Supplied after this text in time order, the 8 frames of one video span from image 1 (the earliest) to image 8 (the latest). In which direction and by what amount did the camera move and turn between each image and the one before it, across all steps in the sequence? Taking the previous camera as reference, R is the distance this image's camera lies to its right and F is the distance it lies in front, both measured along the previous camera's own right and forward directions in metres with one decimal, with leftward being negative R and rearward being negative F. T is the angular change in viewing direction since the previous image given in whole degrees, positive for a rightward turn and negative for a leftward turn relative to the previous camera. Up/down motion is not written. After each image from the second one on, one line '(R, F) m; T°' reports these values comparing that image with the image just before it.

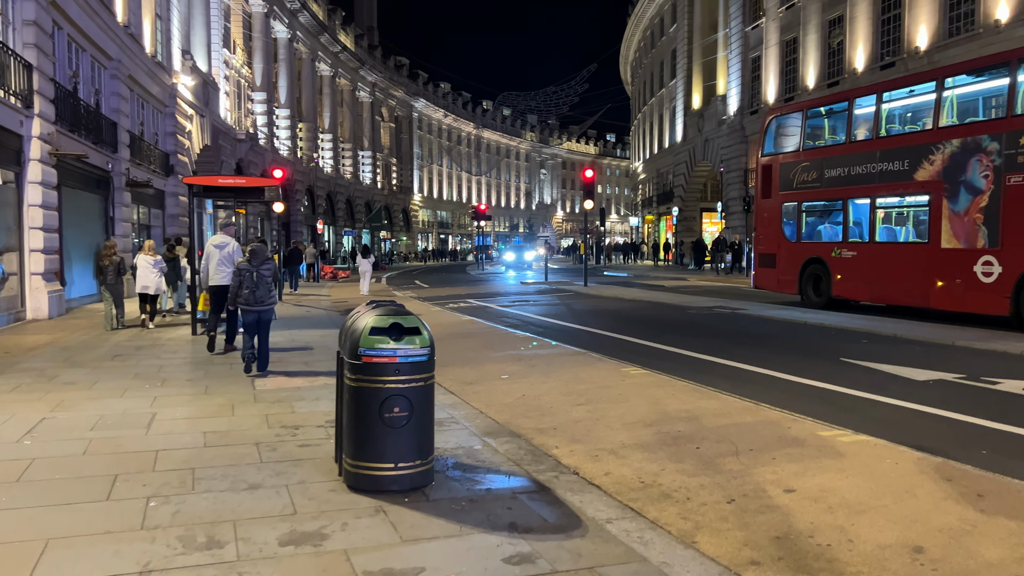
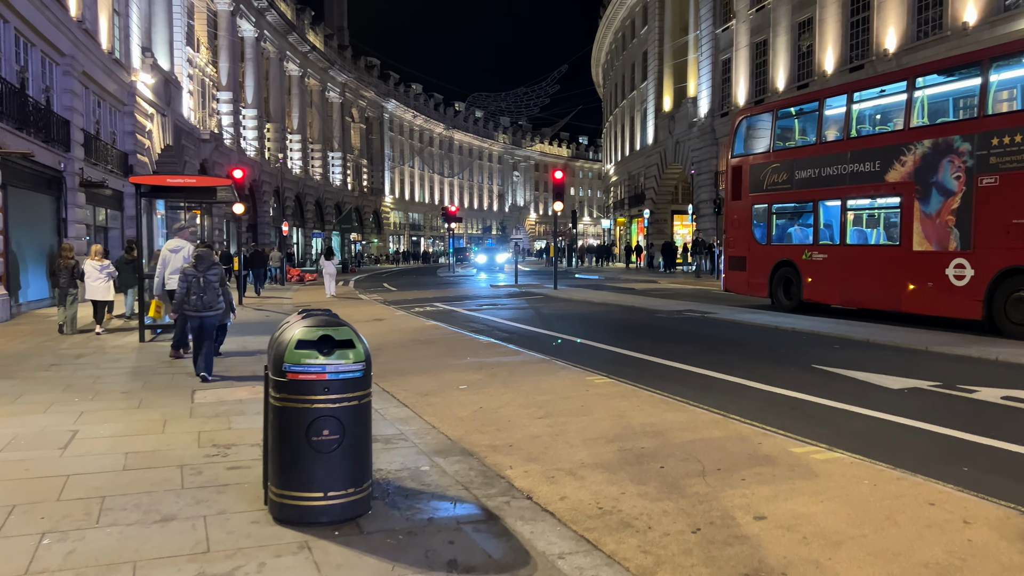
(+0.2, +0.4) m; +2°
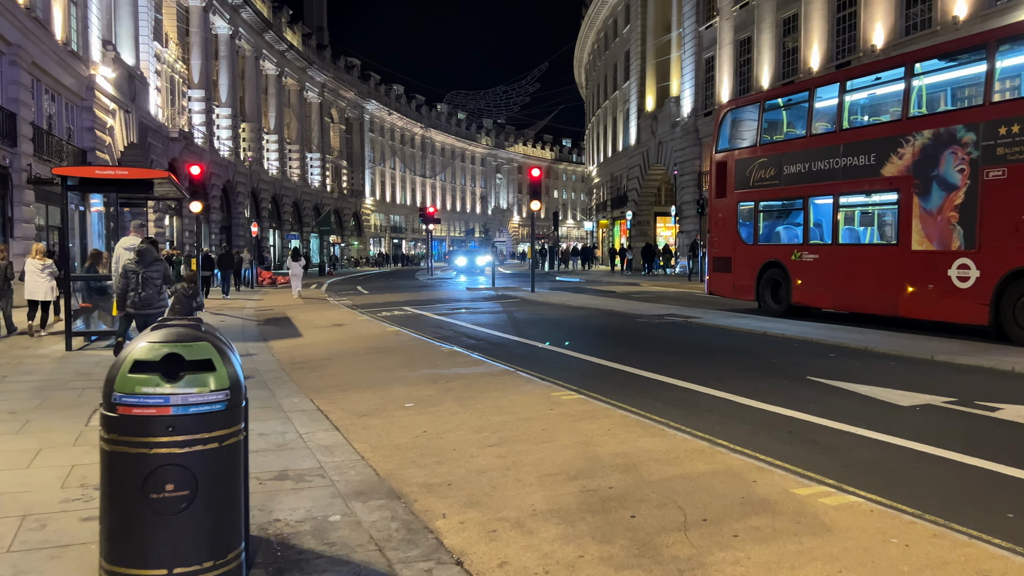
(+0.3, +1.1) m; +1°
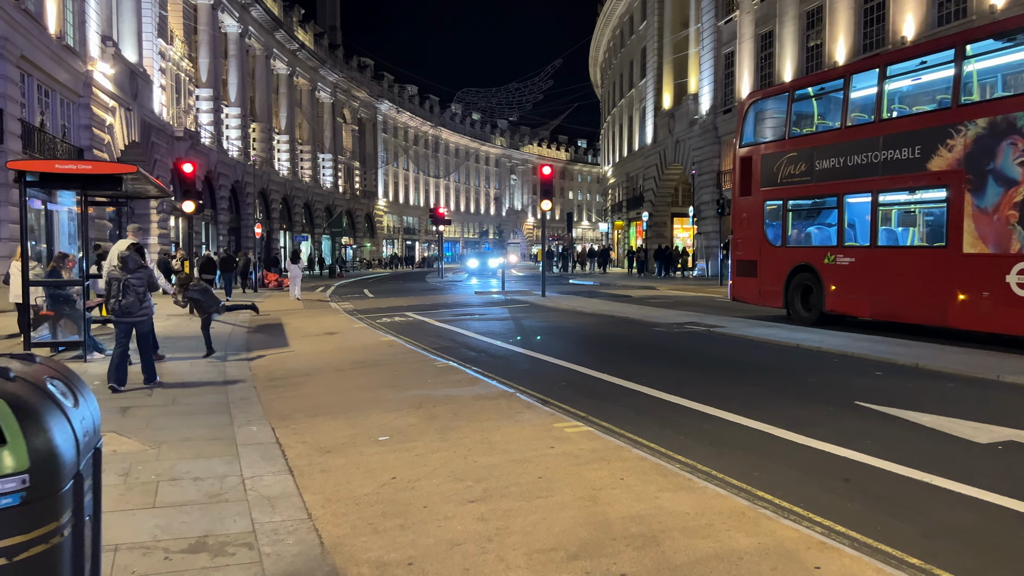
(+0.2, +1.2) m; -1°
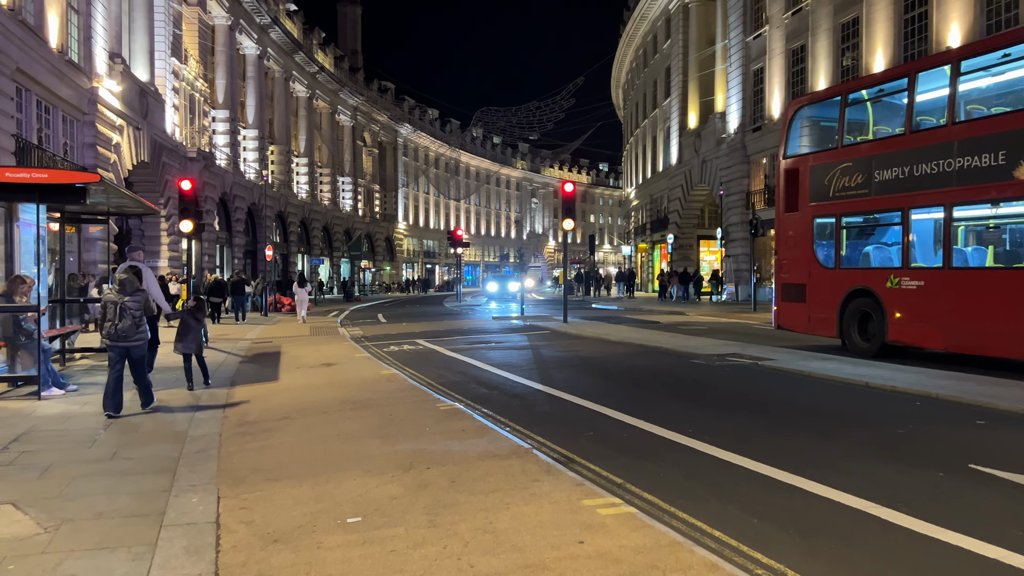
(0.0, +1.5) m; -1°
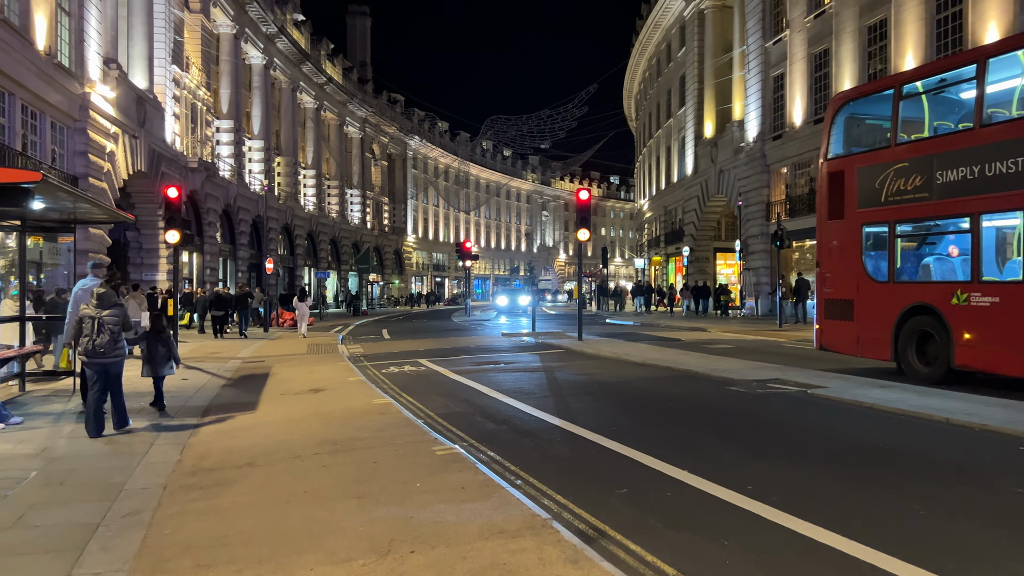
(0.0, +1.4) m; -1°
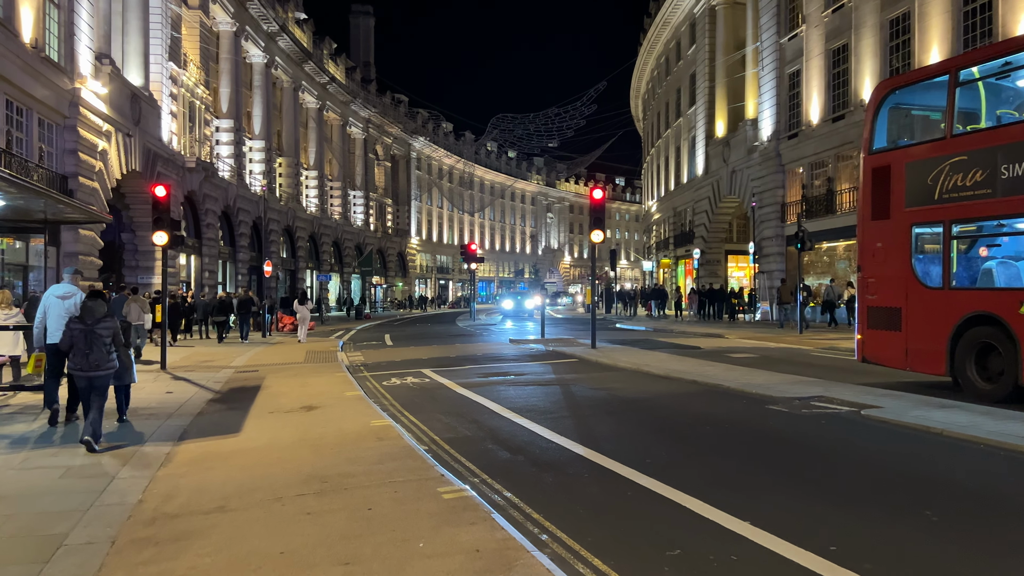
(-0.1, +1.1) m; 0°
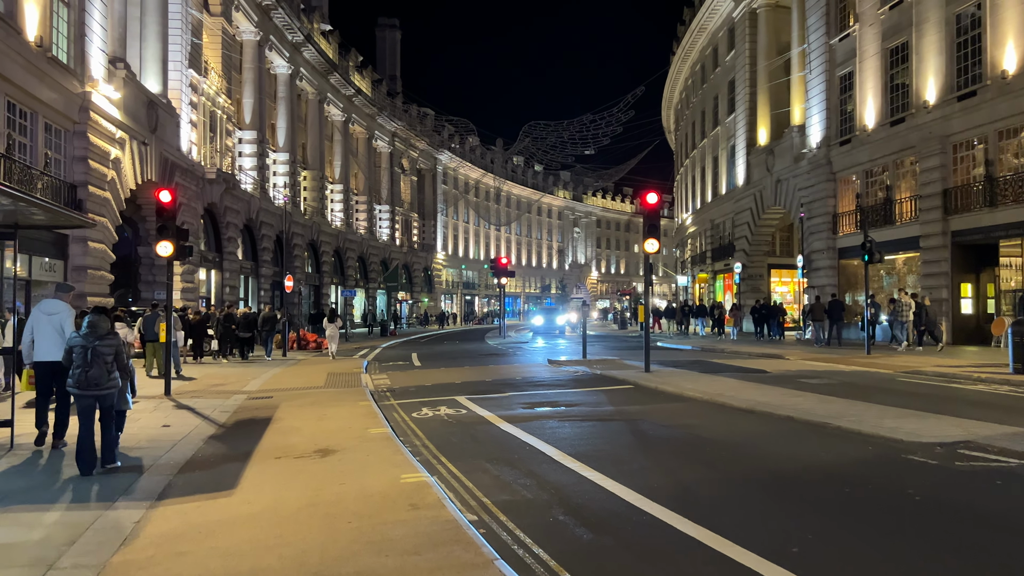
(-0.4, +1.9) m; -2°
